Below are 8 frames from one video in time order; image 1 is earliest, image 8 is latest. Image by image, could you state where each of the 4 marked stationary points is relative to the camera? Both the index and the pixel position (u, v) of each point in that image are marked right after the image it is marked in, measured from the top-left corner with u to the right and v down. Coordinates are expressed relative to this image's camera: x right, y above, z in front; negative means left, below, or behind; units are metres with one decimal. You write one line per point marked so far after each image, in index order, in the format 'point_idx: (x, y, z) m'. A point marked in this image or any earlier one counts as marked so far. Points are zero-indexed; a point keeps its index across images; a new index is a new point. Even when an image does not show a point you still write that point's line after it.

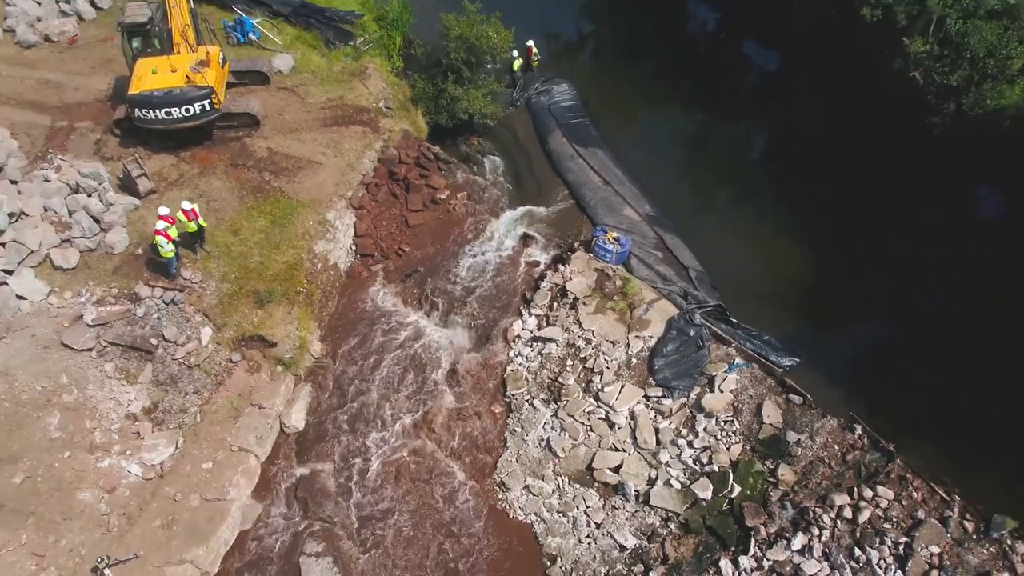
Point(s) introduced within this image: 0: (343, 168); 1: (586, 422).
0: (-2.2, +1.6, +14.4) m
1: (+0.8, -1.4, +11.2) m
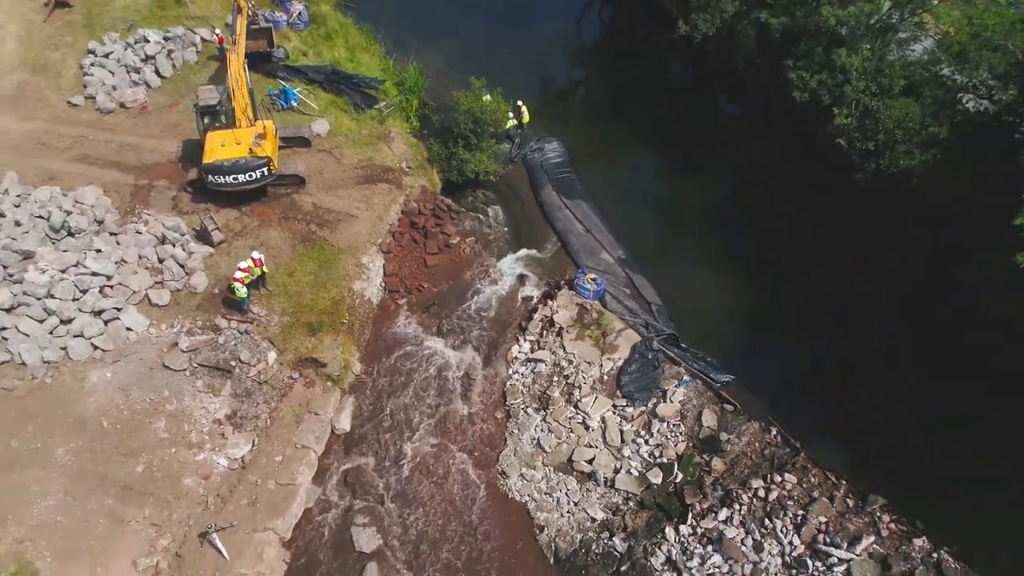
0: (-2.3, +1.1, +17.8) m
1: (+0.8, -1.8, +14.5) m
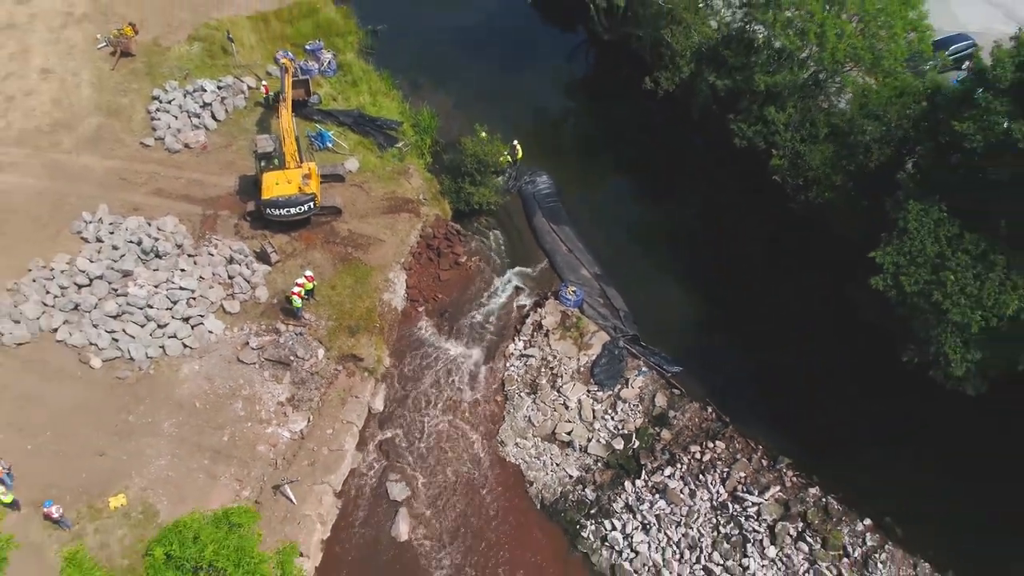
0: (-2.3, +0.9, +22.0) m
1: (+0.7, -2.0, +18.8) m
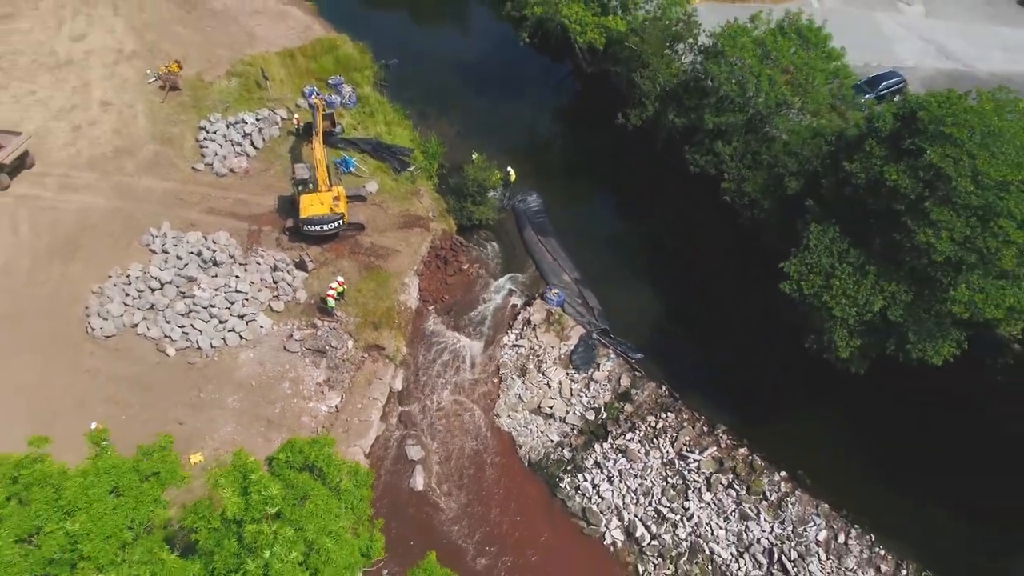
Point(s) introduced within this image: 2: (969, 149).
0: (-2.5, +0.9, +26.5) m
1: (+0.6, -2.1, +23.3) m
2: (+7.6, +2.3, +17.6) m
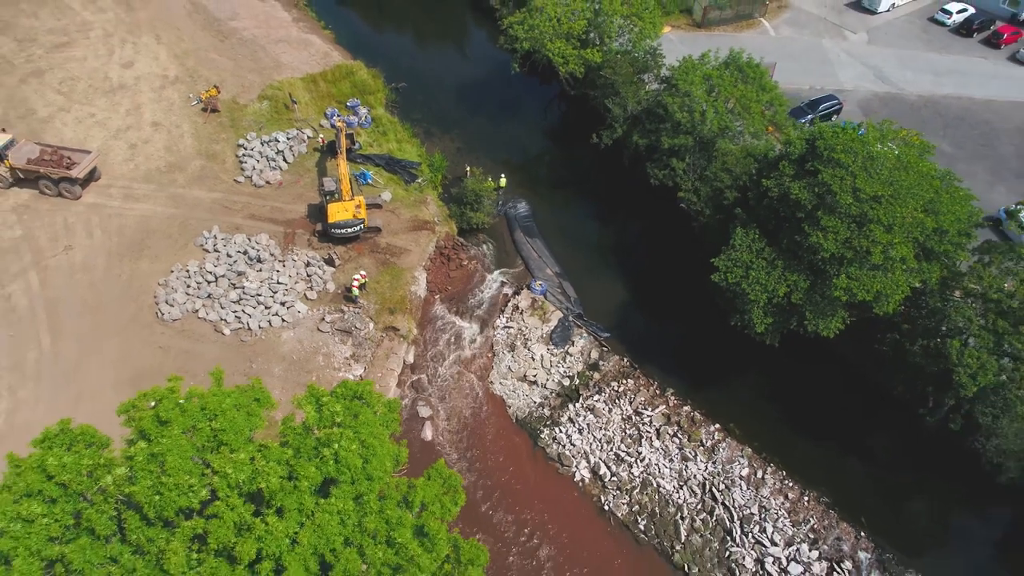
0: (-2.7, +1.1, +31.9) m
1: (+0.3, -1.9, +28.7) m
2: (+7.3, +2.5, +23.0) m
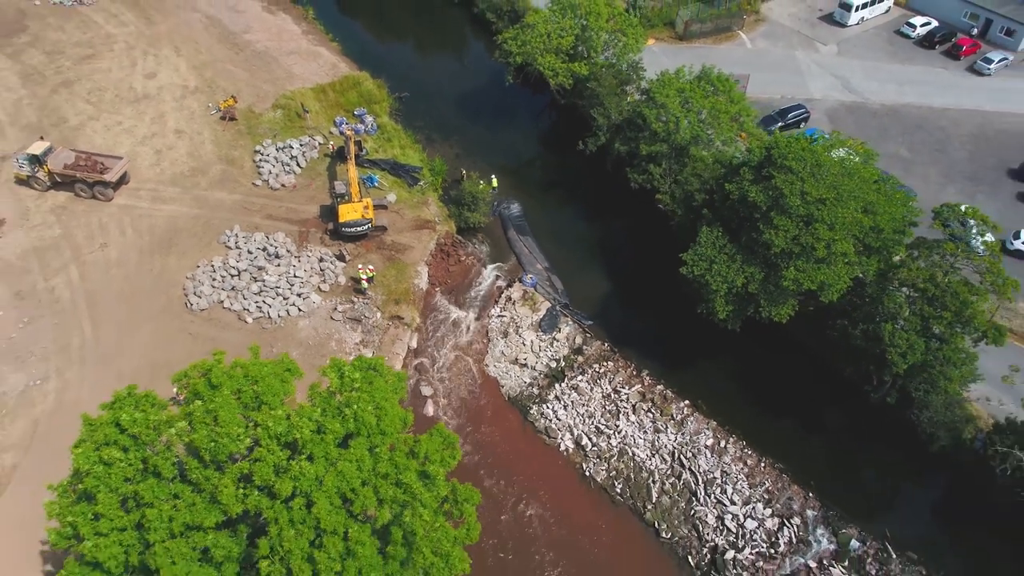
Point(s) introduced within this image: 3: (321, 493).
0: (-2.9, +1.3, +35.2) m
1: (+0.1, -1.6, +32.0) m
2: (+7.1, +2.7, +26.3) m
3: (-3.1, -3.3, +17.4) m
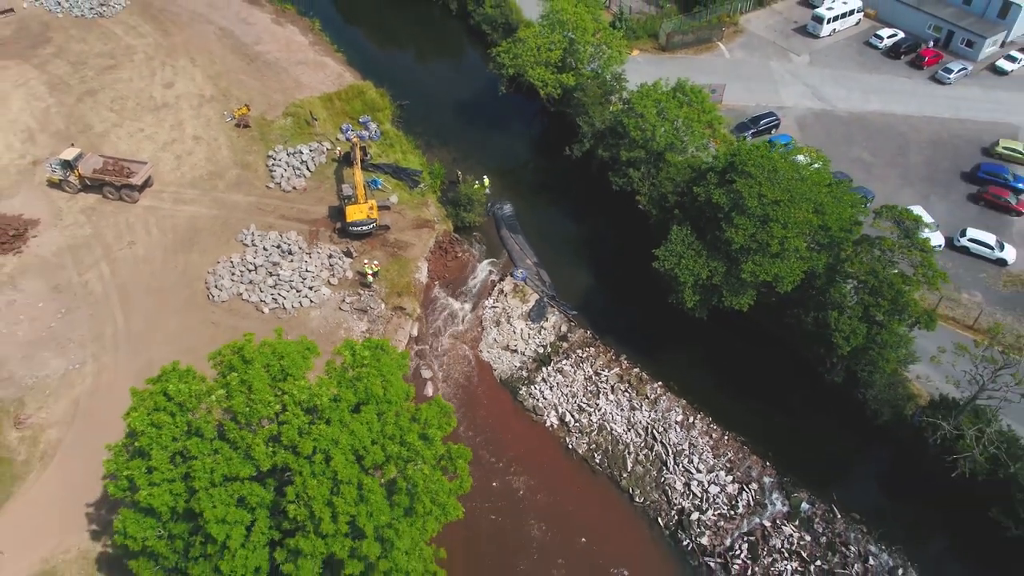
0: (-3.2, +1.5, +38.6) m
1: (-0.2, -1.4, +35.3) m
2: (+6.8, +2.9, +29.6) m
3: (-3.4, -3.1, +20.7) m
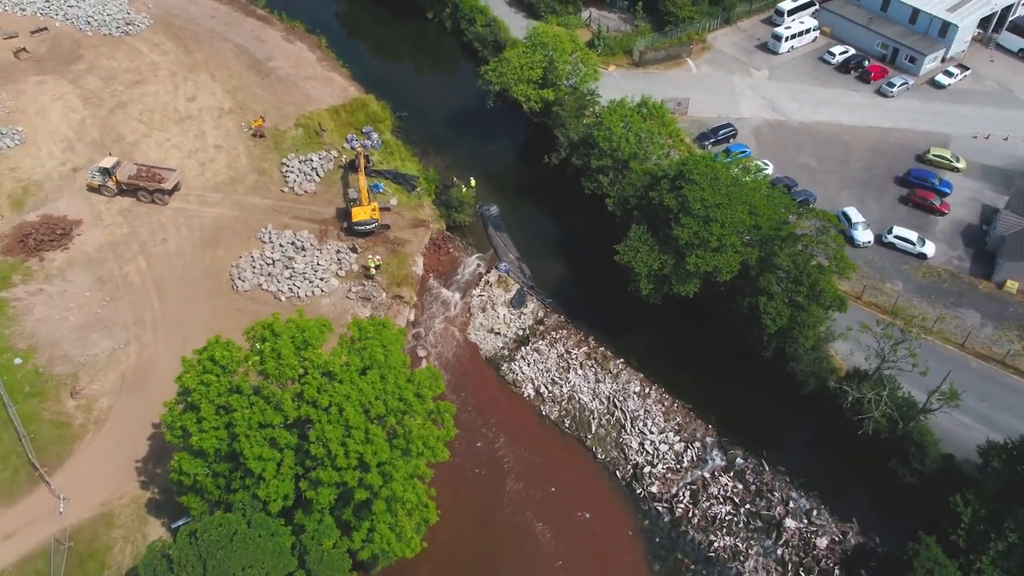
0: (-3.8, +1.9, +44.0) m
1: (-0.8, -1.1, +40.8) m
2: (+6.2, +3.3, +35.0) m
3: (-4.0, -2.8, +26.2) m
